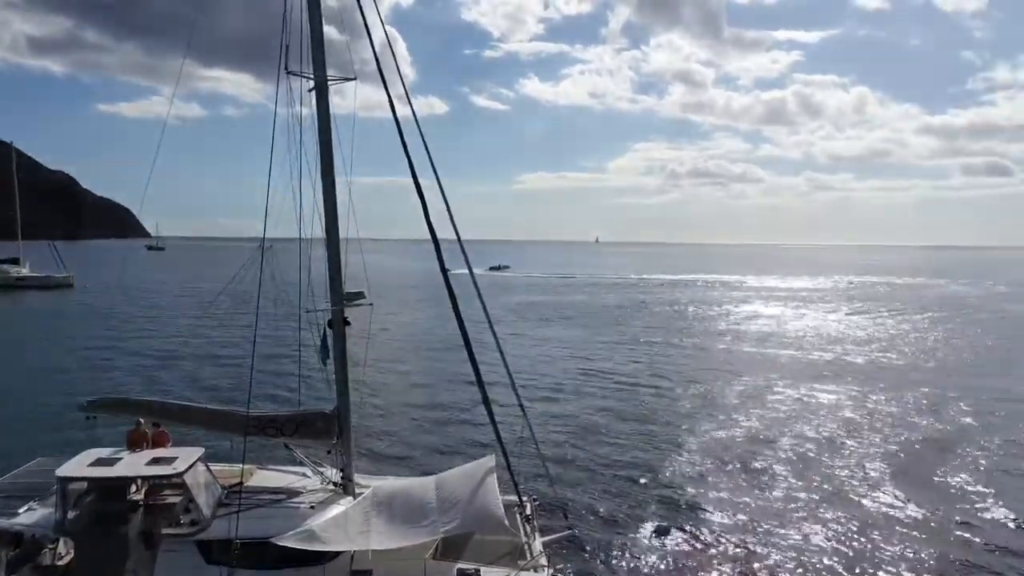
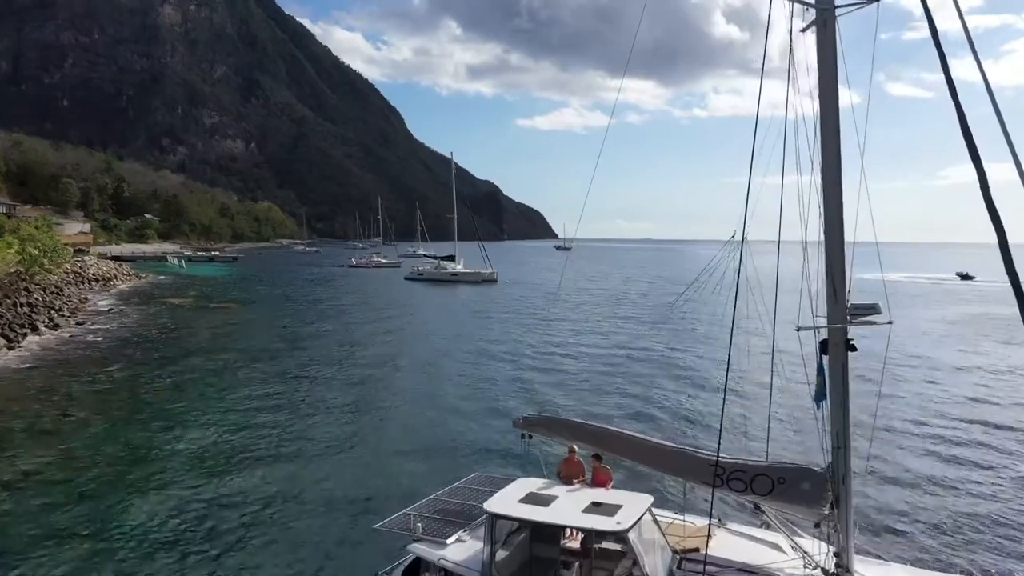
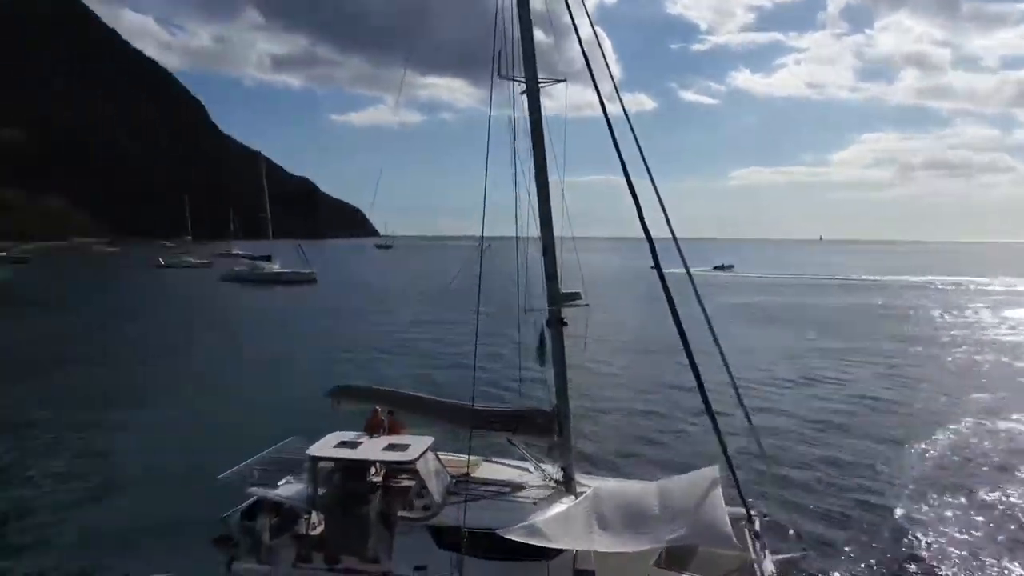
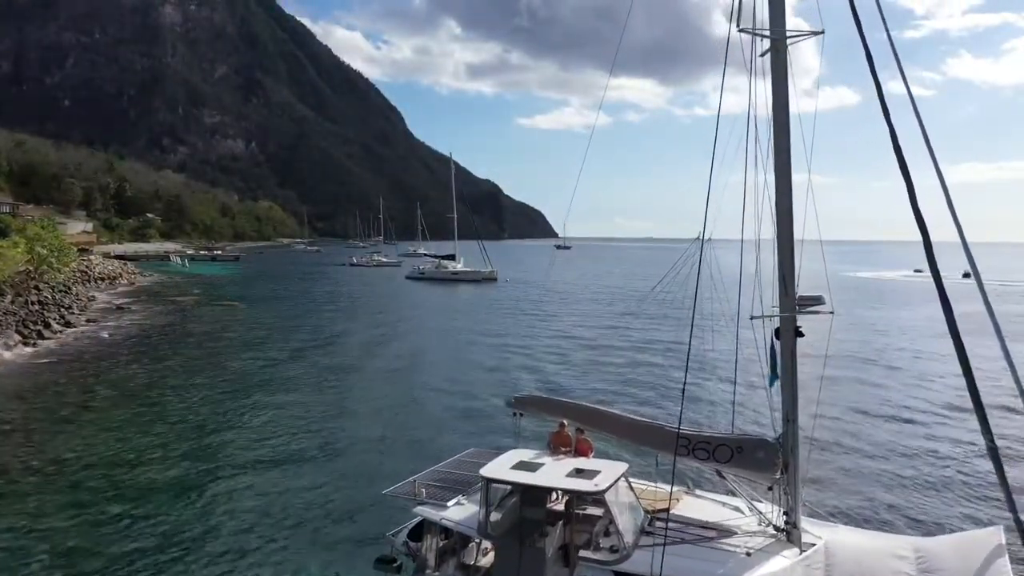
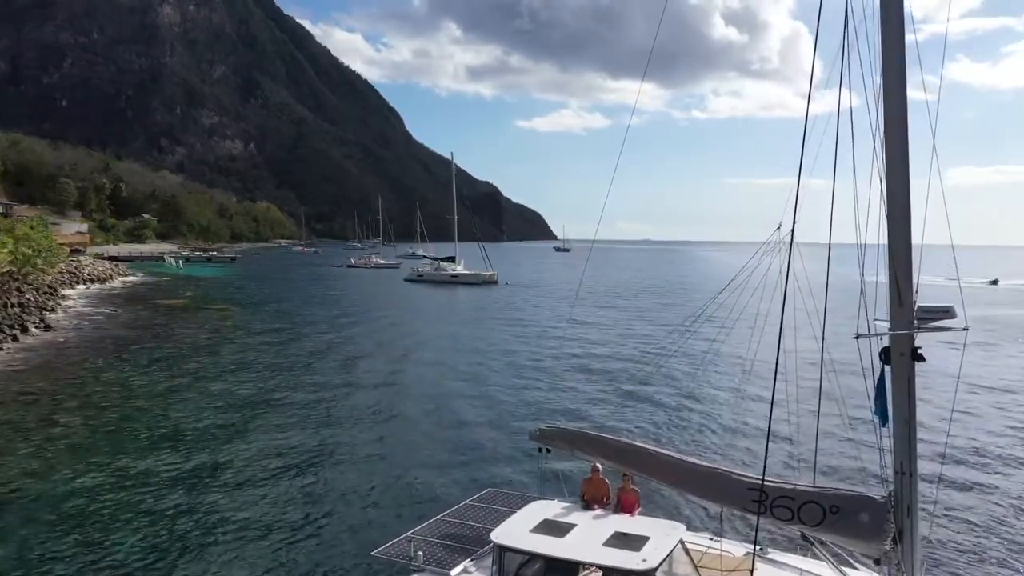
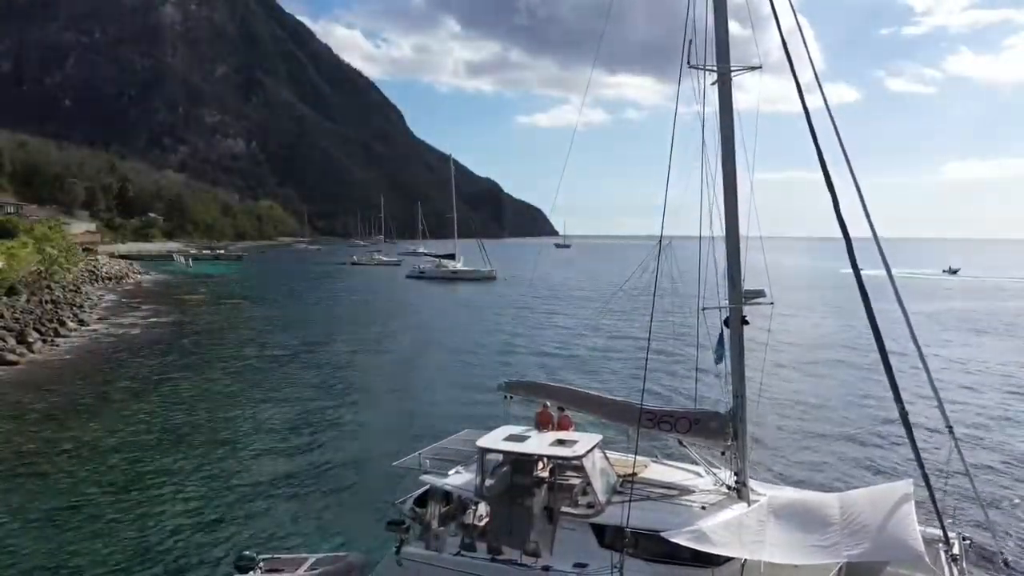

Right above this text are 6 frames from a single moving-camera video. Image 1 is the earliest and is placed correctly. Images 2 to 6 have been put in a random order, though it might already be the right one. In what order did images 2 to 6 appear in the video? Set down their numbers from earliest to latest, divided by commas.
3, 6, 4, 2, 5
